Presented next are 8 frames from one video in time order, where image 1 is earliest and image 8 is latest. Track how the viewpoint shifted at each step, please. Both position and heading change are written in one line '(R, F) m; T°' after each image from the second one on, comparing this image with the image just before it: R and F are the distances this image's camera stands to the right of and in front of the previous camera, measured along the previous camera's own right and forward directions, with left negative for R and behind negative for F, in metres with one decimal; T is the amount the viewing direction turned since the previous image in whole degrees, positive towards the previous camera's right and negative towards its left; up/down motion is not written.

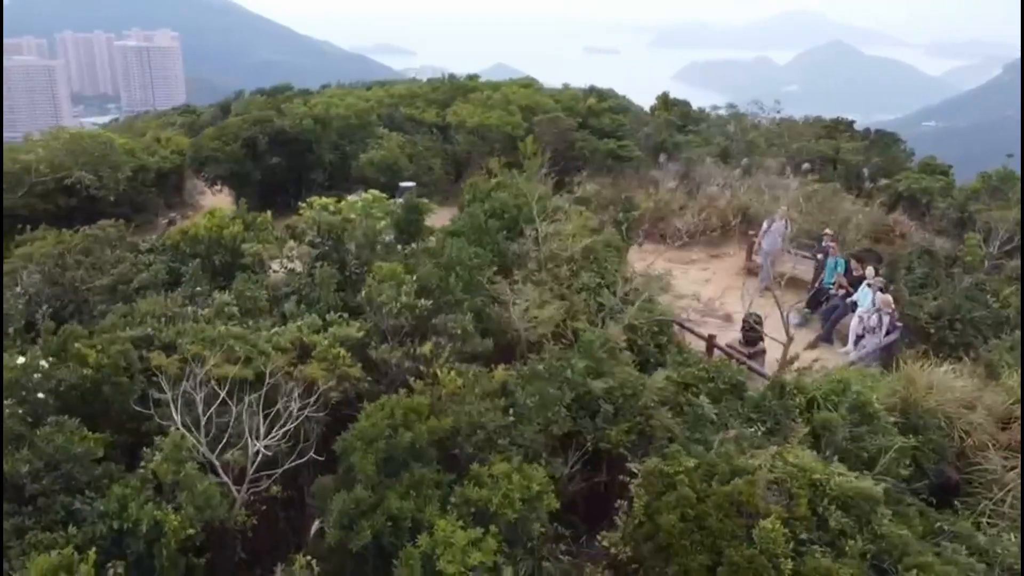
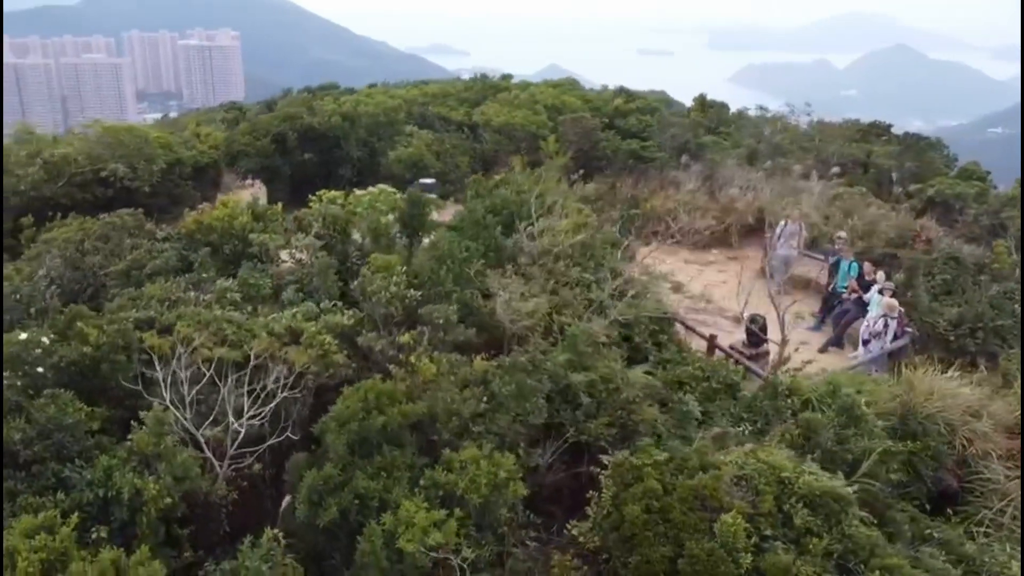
(+0.6, -0.1) m; -3°
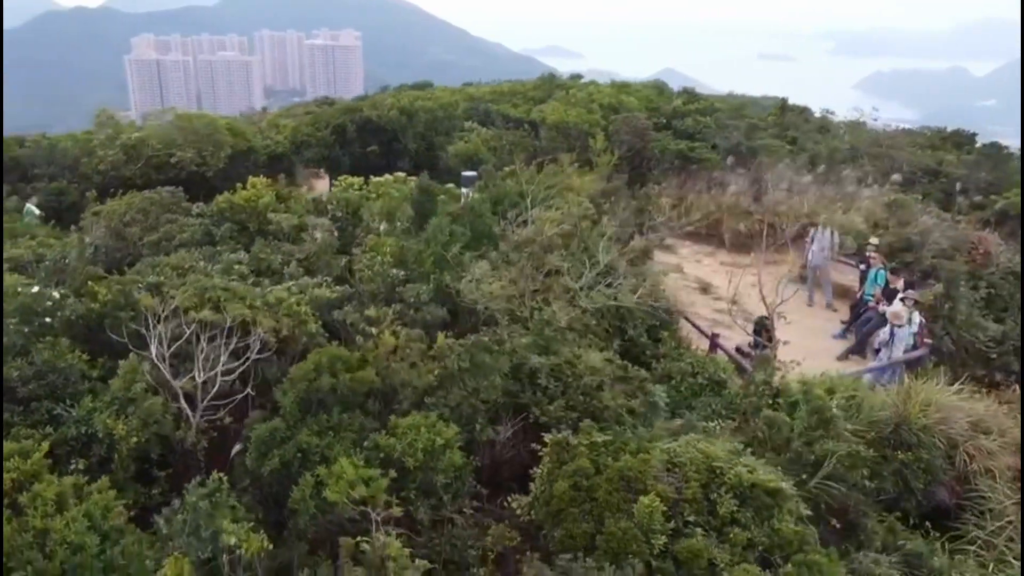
(+1.2, -0.2) m; -7°
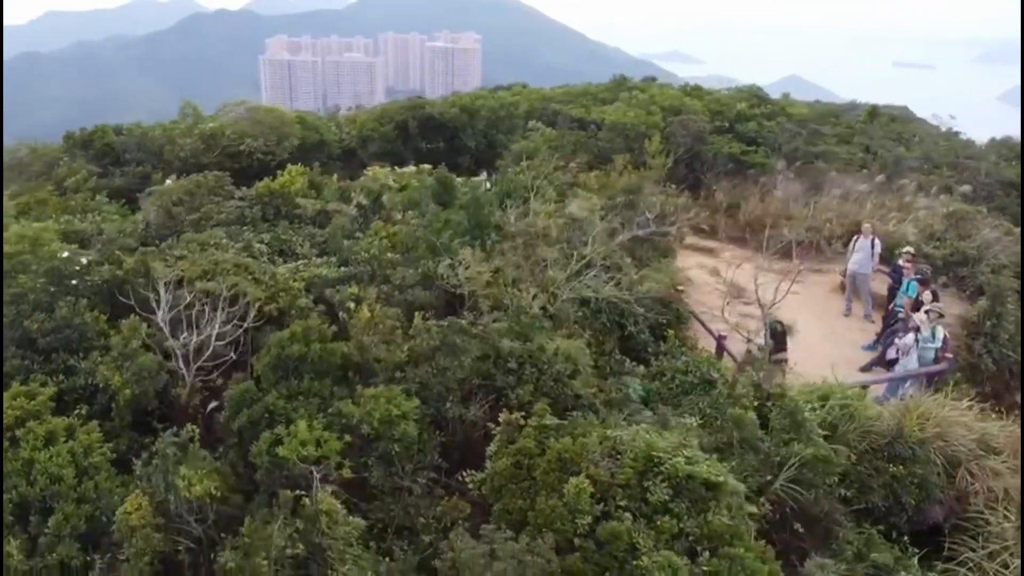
(+1.2, -0.2) m; -8°
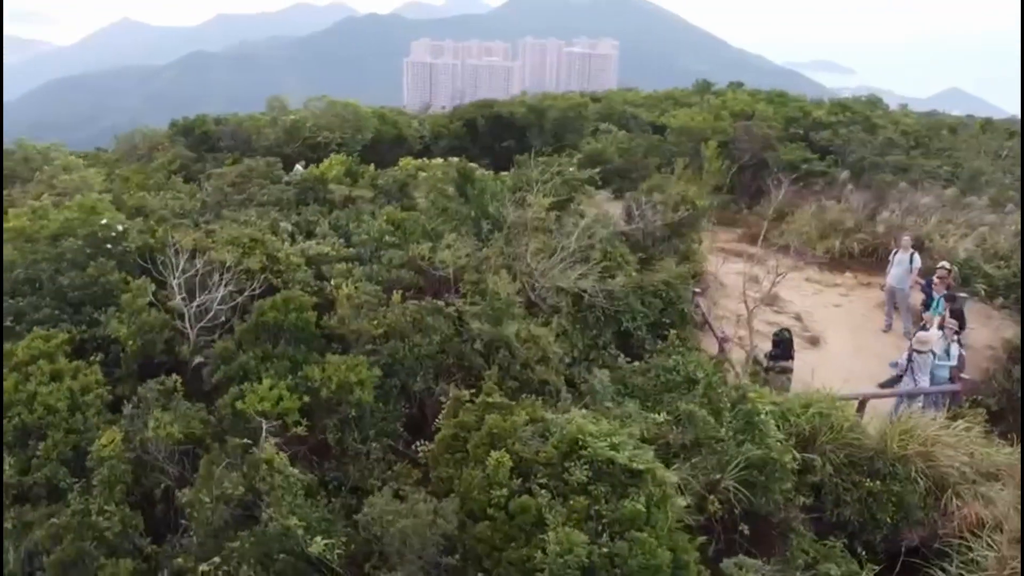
(+1.5, -0.2) m; -9°
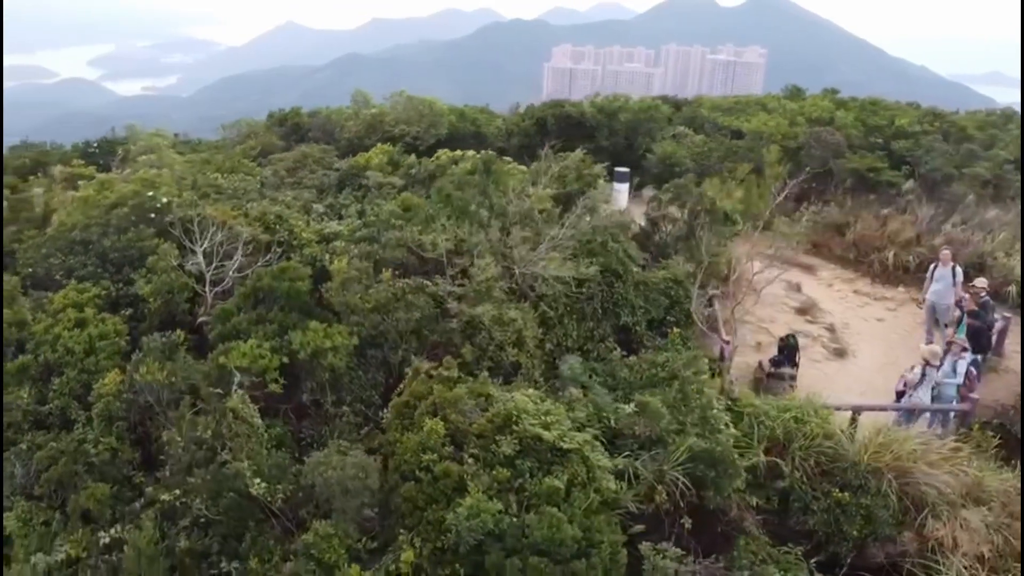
(+1.5, -0.2) m; -9°
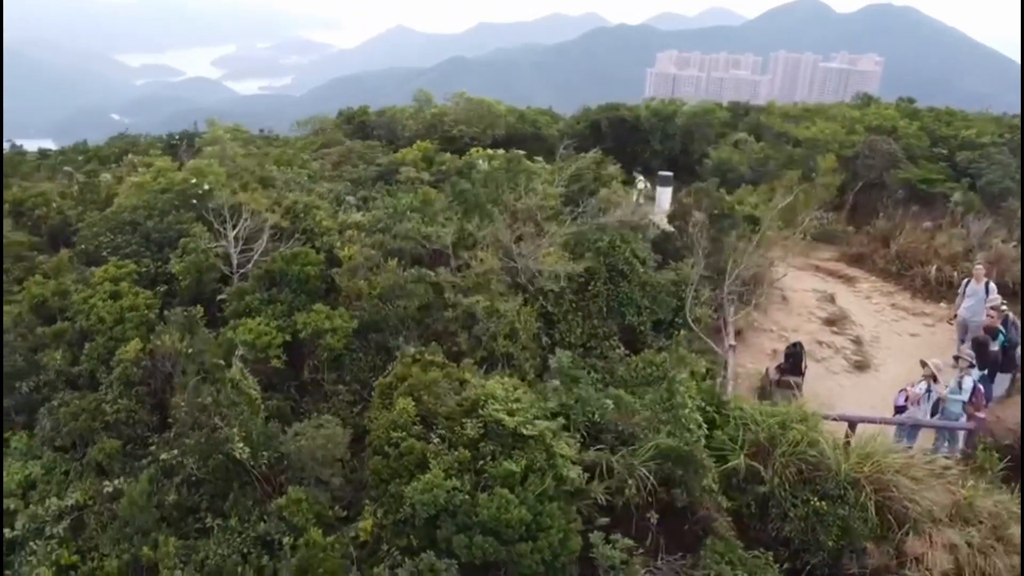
(+1.1, -0.2) m; -7°
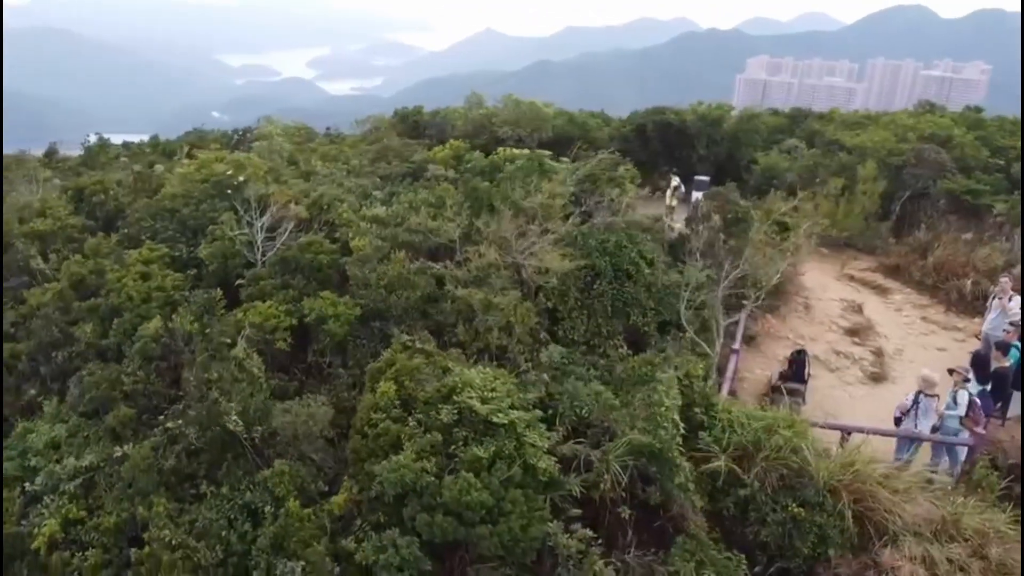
(+0.9, -0.2) m; -6°
